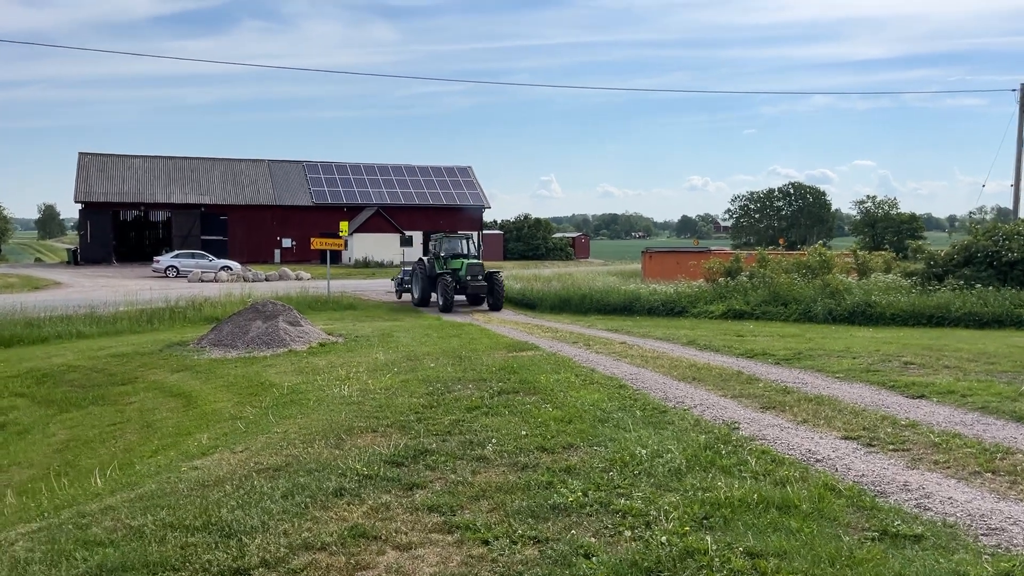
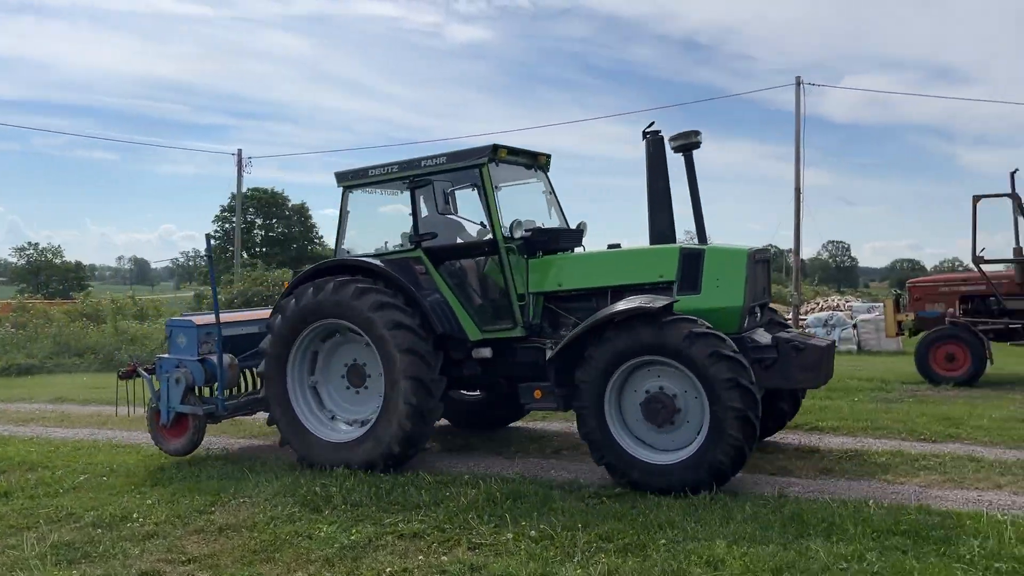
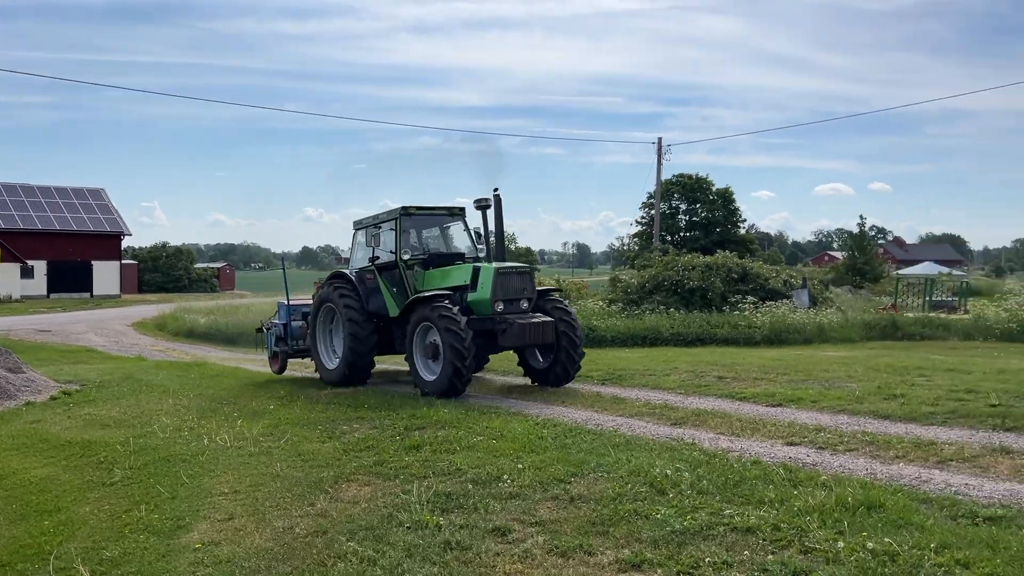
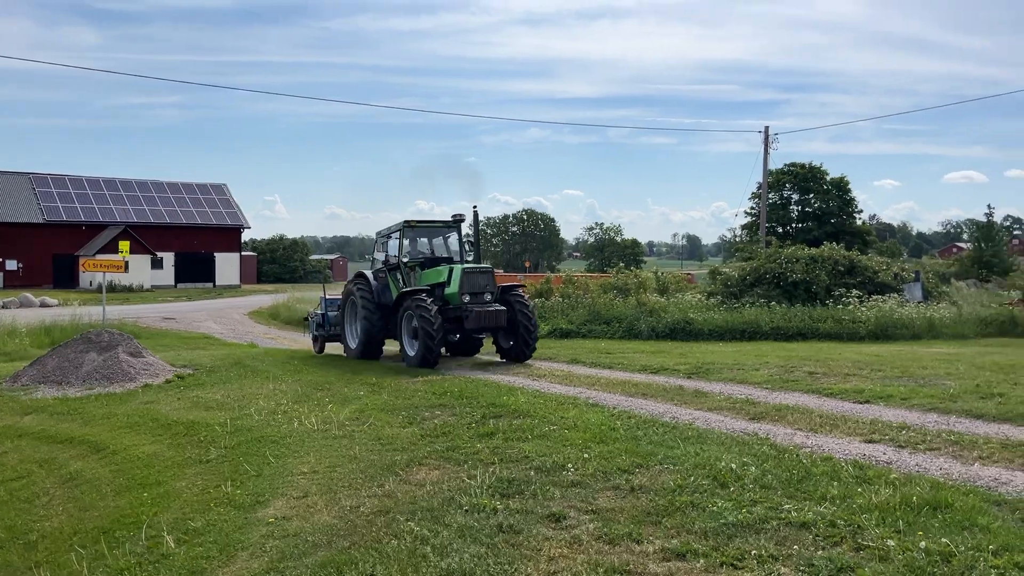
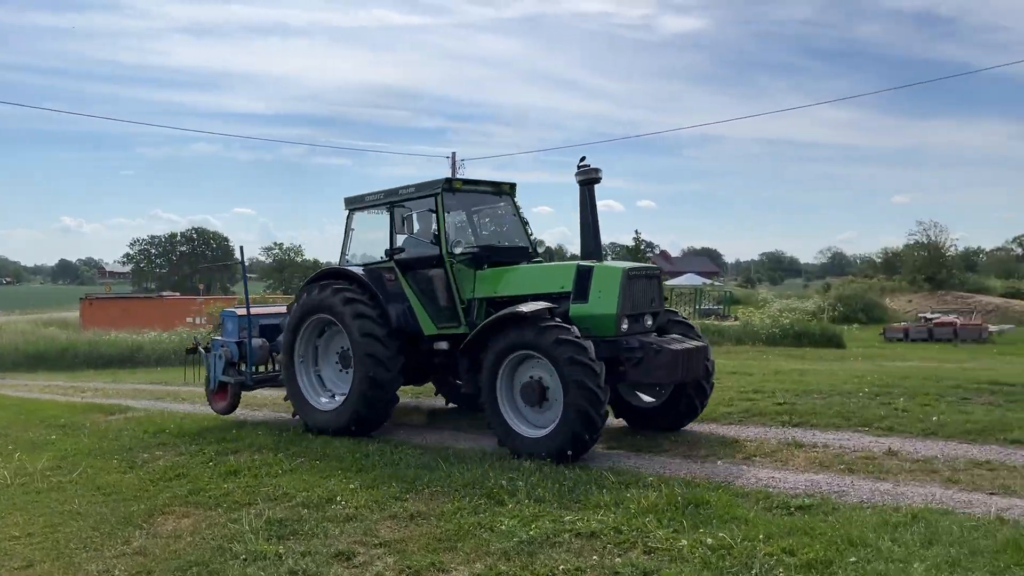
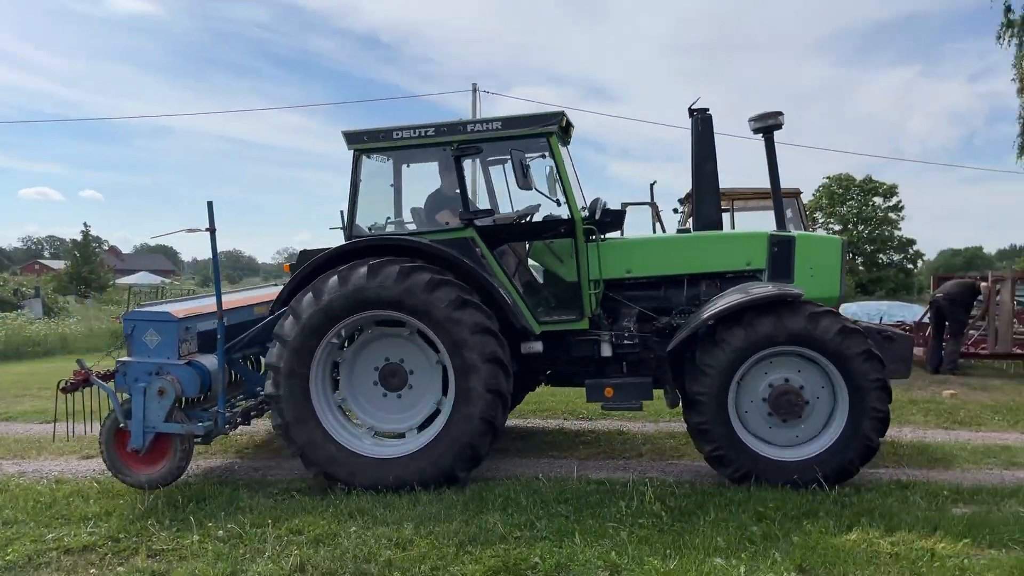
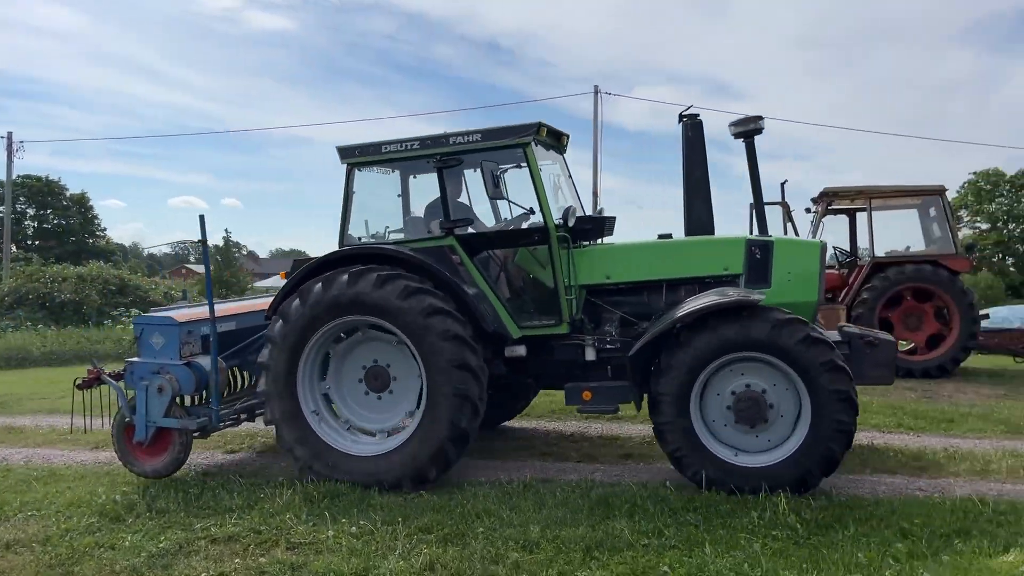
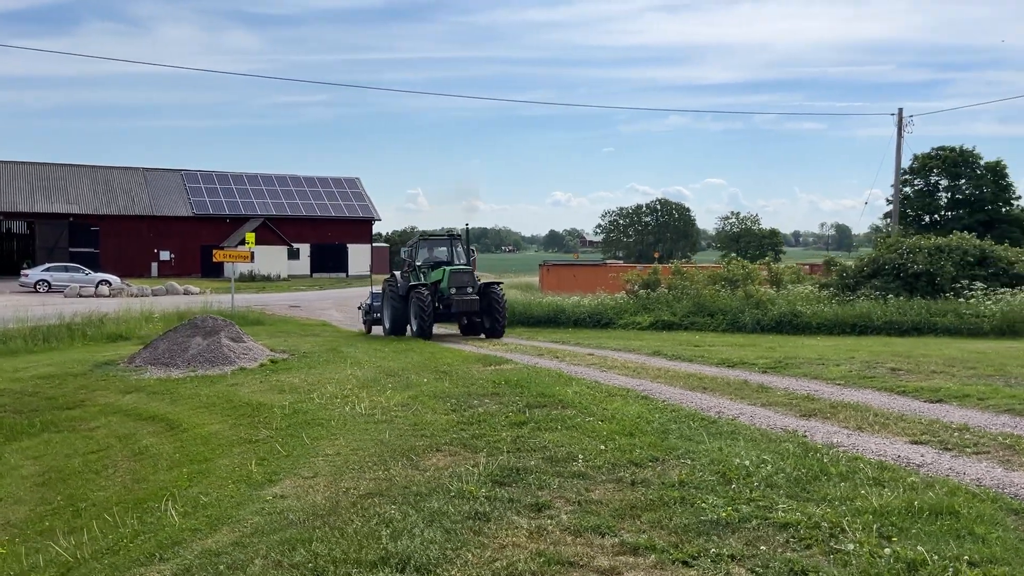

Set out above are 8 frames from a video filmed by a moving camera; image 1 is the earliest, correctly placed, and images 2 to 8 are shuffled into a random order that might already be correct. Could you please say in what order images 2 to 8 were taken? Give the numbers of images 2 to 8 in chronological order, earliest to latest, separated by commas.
8, 4, 3, 5, 2, 7, 6
